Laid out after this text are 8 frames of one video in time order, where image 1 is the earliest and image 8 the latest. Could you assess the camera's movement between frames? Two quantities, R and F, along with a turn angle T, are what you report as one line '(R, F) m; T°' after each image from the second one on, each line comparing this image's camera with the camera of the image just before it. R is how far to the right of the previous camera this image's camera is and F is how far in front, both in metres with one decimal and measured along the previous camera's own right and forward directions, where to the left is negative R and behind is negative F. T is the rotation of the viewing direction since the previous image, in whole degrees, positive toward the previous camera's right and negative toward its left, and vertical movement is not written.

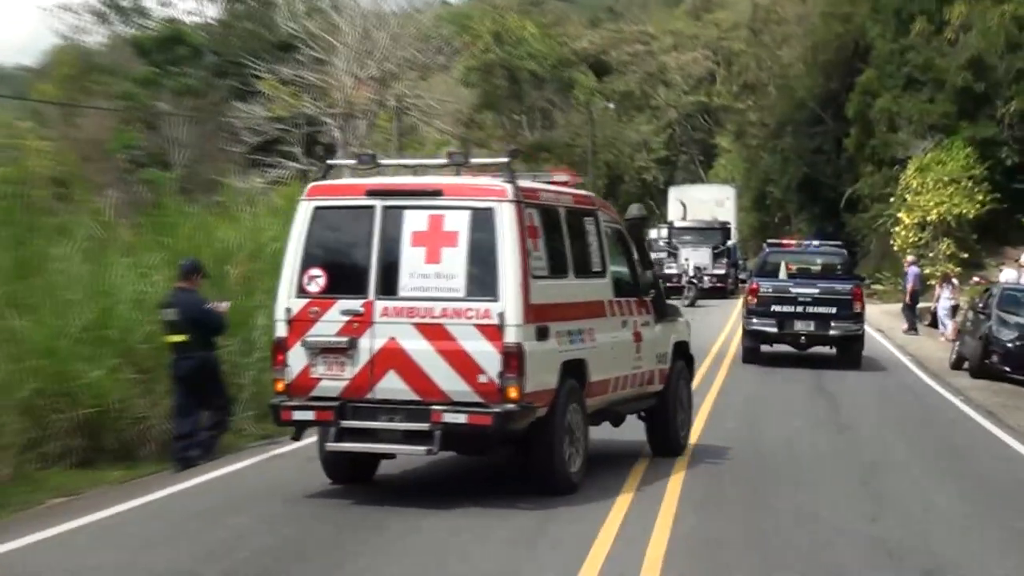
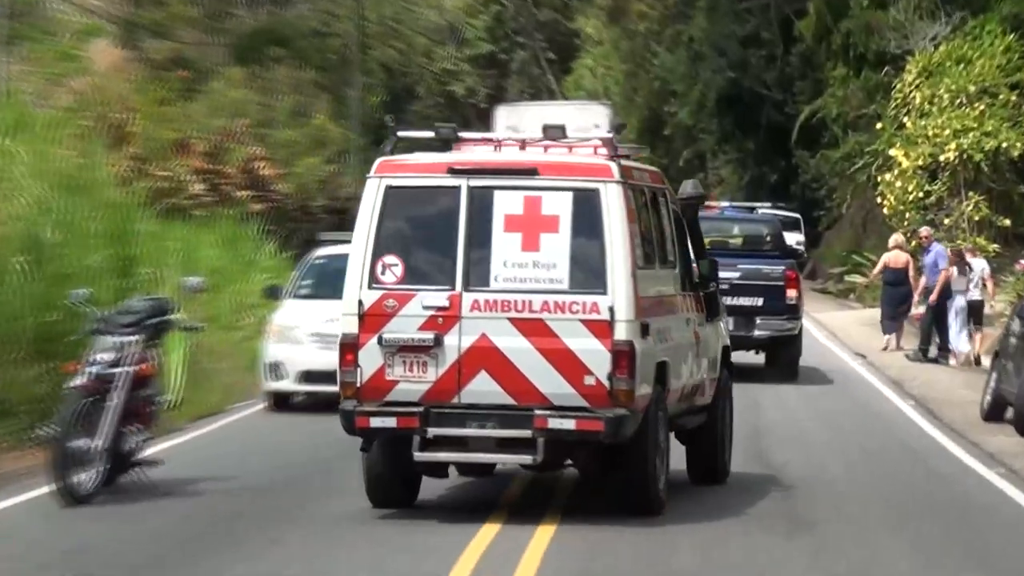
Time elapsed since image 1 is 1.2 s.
(+1.0, +10.8) m; +1°
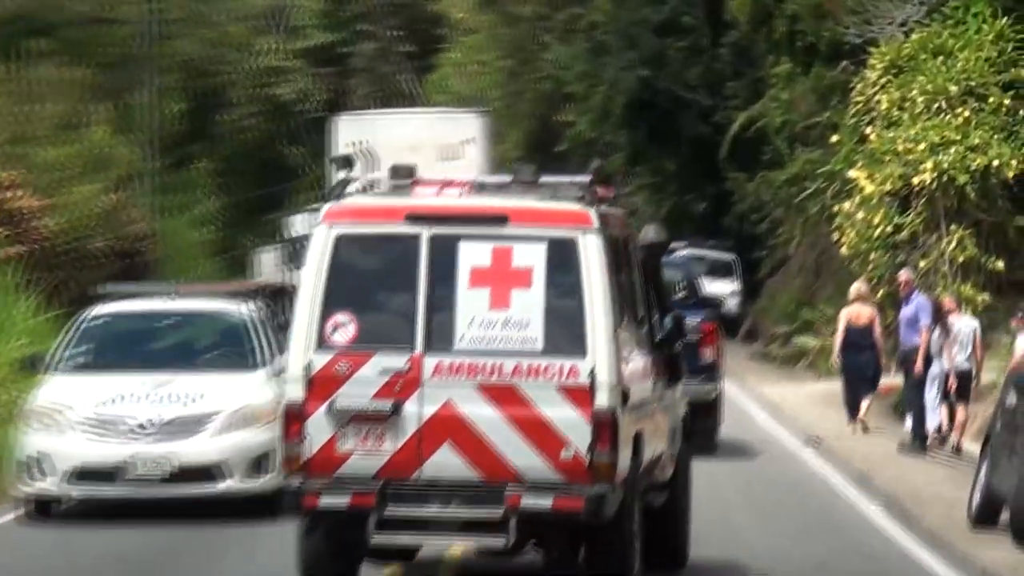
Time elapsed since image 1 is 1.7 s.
(0.0, +3.6) m; +3°
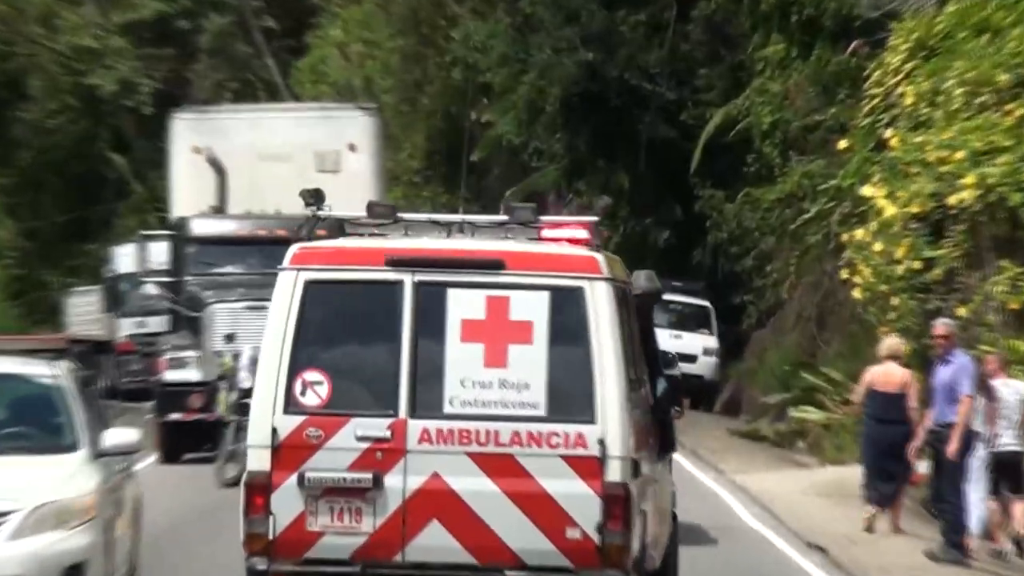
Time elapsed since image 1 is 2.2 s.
(-0.4, +1.9) m; +3°
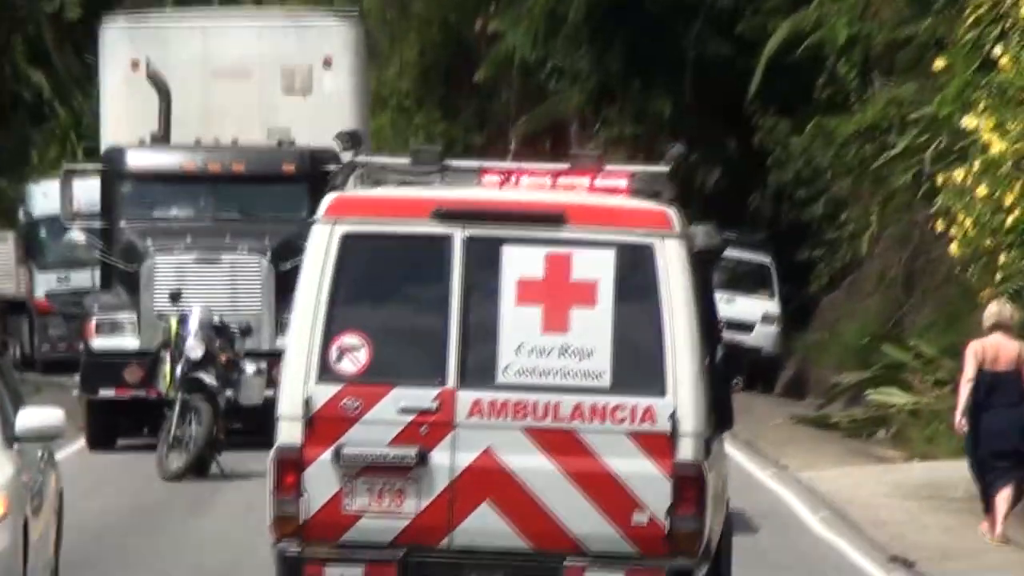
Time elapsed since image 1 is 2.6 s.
(0.0, +0.8) m; -1°
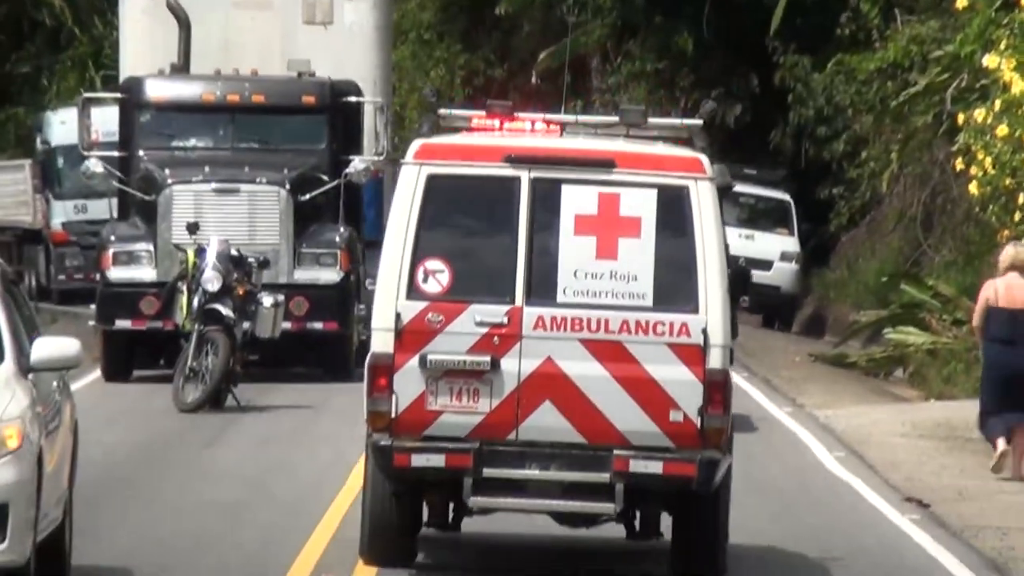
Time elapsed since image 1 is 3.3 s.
(-0.1, -1.4) m; 0°
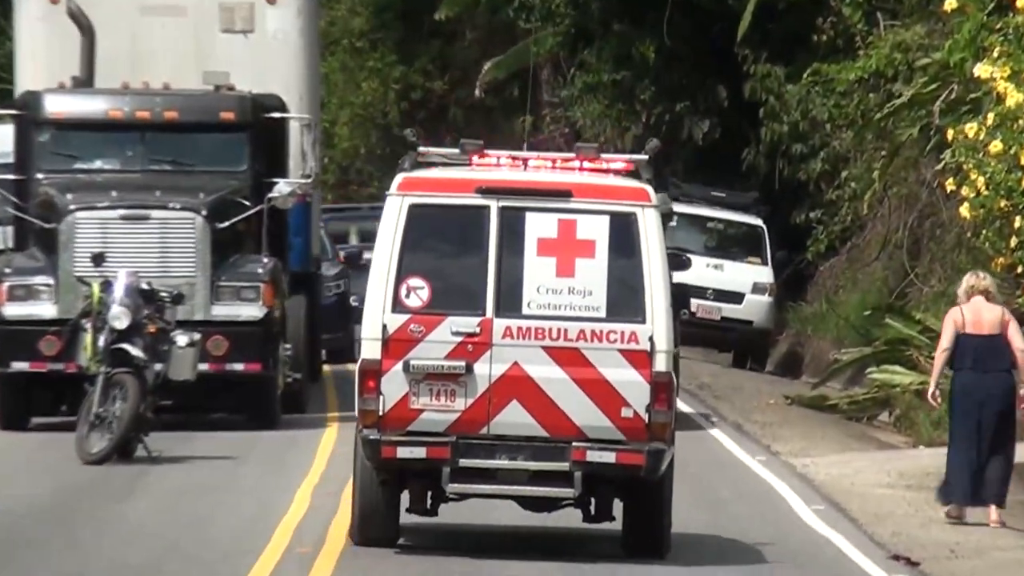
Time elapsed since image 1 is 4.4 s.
(0.0, -1.3) m; +1°
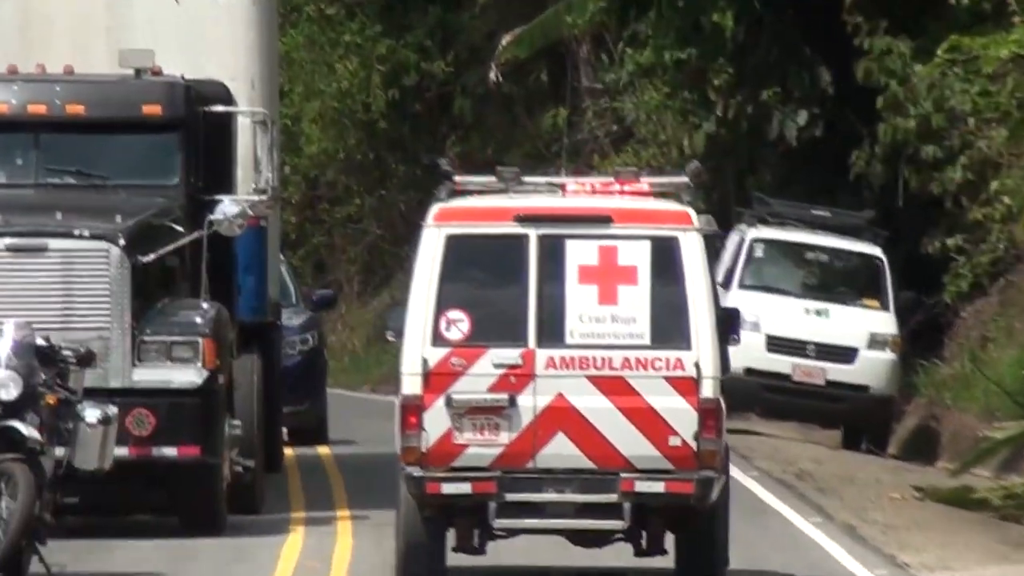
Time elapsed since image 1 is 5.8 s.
(0.0, +0.3) m; -1°
